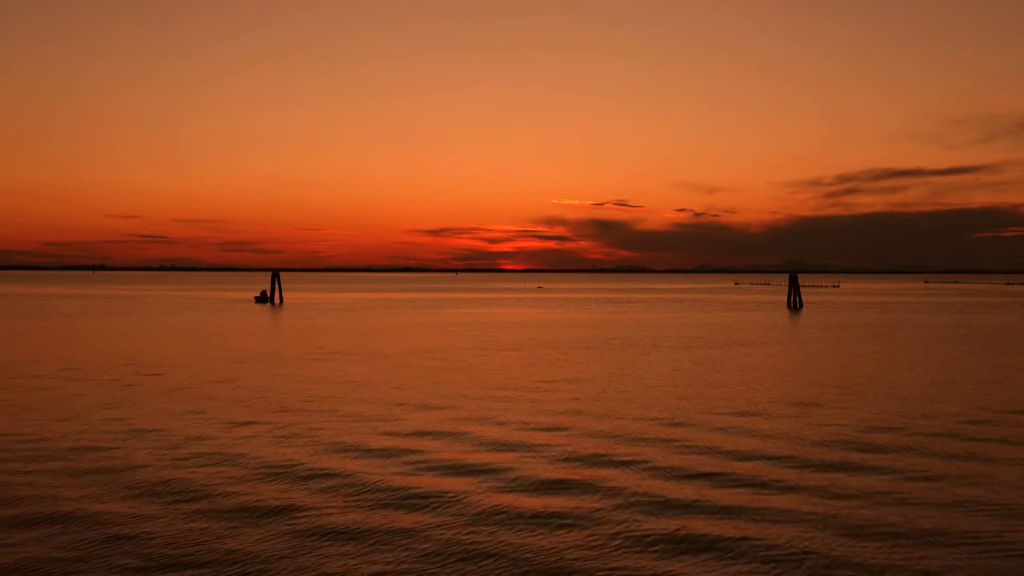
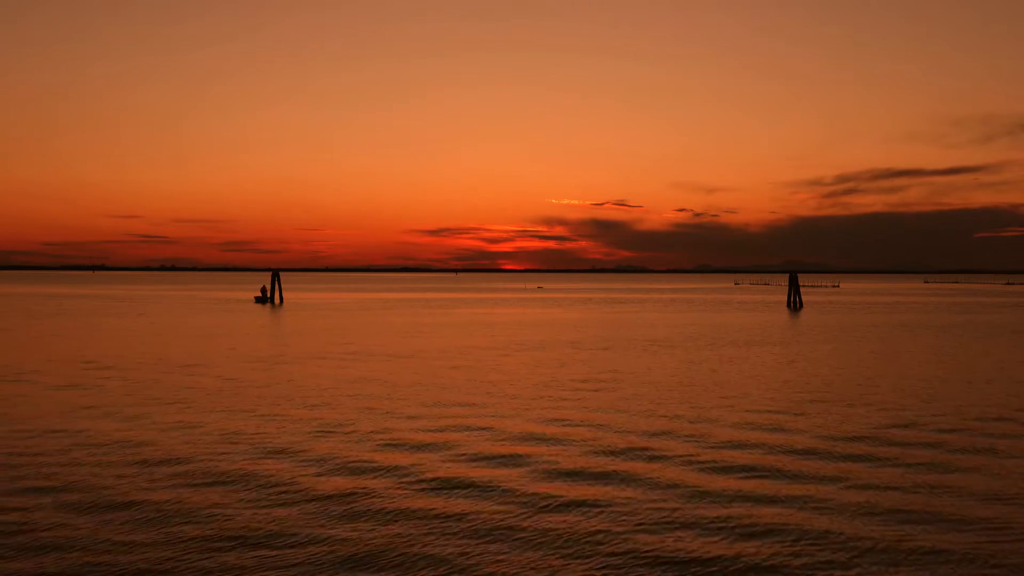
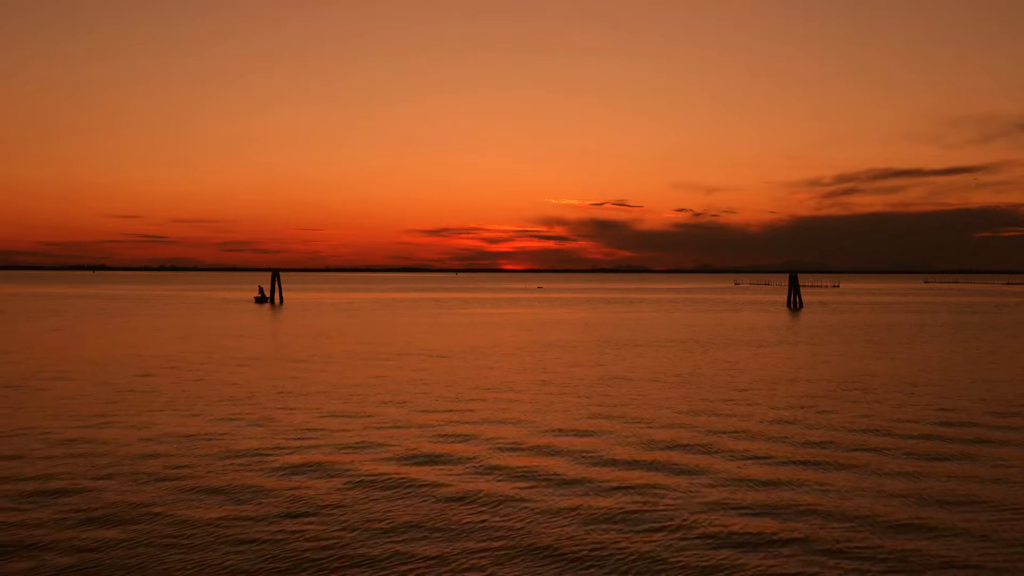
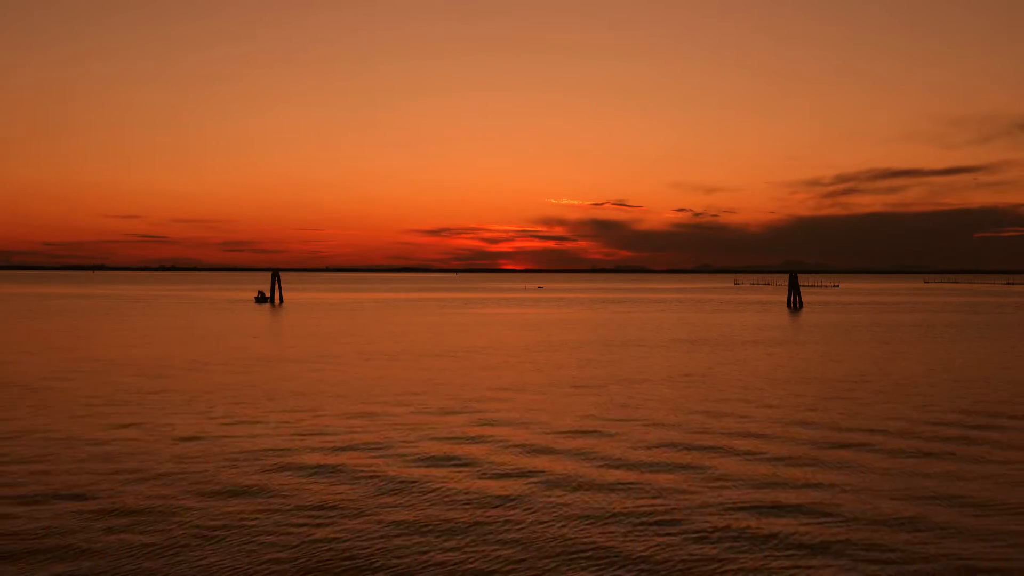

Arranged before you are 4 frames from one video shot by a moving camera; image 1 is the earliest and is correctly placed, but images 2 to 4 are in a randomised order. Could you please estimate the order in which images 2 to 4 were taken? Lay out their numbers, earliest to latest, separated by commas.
2, 3, 4
